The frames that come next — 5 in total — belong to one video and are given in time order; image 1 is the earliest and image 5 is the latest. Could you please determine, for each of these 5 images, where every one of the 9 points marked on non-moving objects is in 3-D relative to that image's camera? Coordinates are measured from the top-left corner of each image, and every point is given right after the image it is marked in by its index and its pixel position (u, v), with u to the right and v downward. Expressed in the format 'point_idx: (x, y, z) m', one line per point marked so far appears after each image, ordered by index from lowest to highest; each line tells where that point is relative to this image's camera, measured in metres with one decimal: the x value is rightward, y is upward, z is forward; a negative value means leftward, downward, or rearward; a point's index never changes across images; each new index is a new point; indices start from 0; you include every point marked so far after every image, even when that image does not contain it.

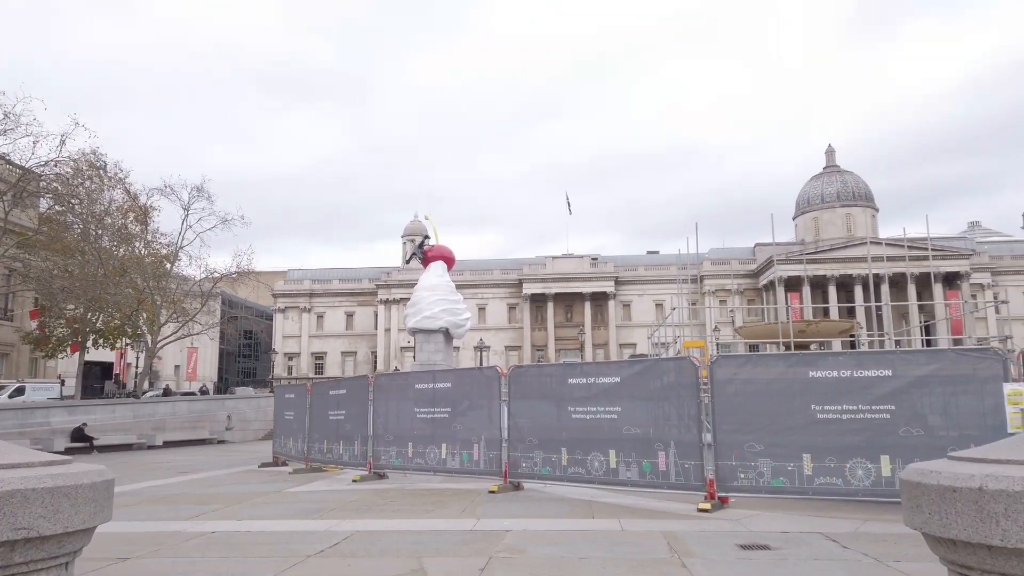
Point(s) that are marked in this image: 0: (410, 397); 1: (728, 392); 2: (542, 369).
0: (-1.9, -2.0, +13.7) m
1: (+2.8, -1.4, +9.8) m
2: (+0.5, -1.3, +11.7) m
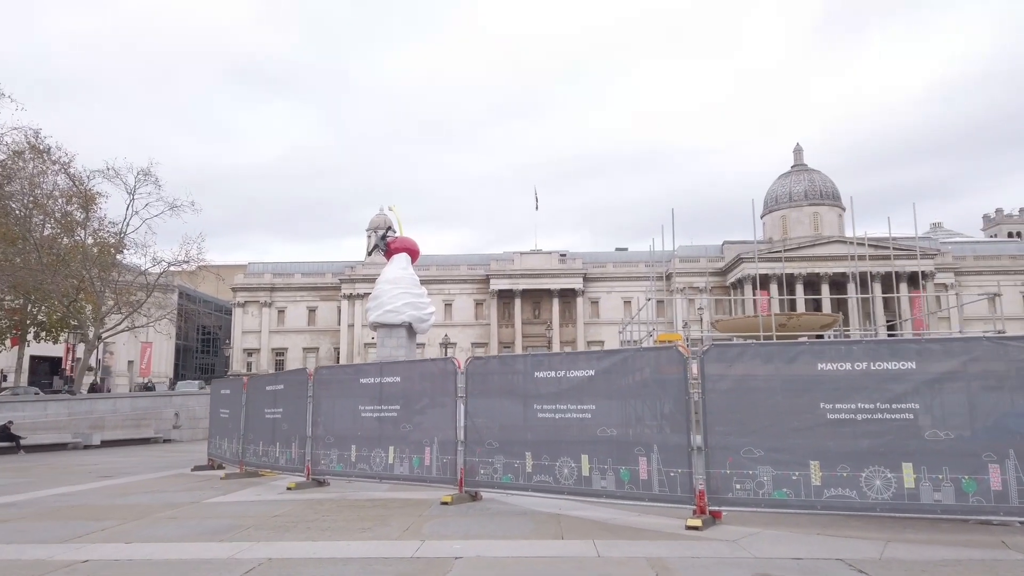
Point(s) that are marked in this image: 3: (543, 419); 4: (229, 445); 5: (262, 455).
0: (-2.6, -1.7, +12.1) m
1: (+2.3, -1.1, +8.3) m
2: (-0.1, -1.0, +10.1) m
3: (+0.4, -1.7, +9.6) m
4: (-6.1, -3.4, +16.1) m
5: (-4.8, -3.2, +14.3) m
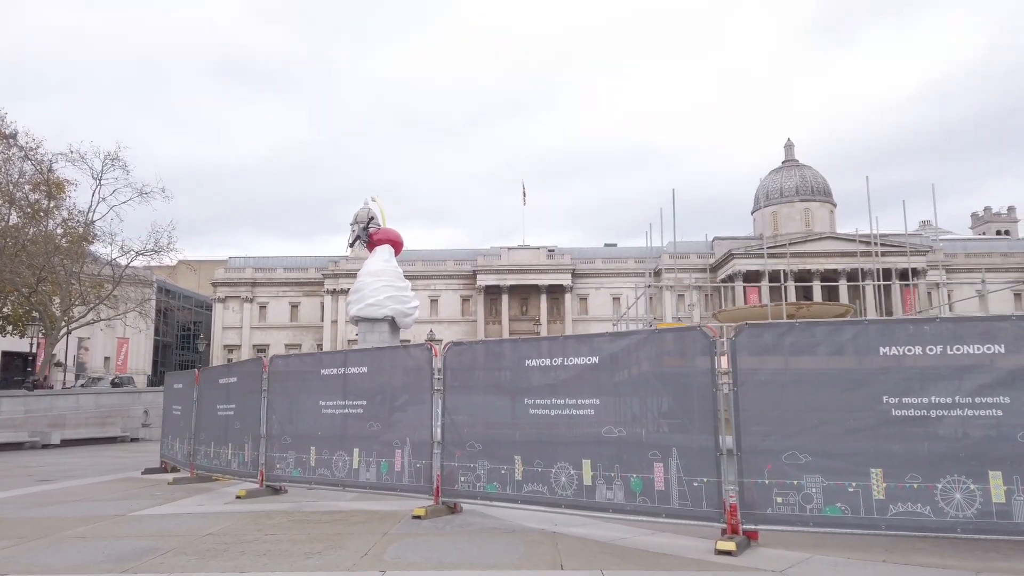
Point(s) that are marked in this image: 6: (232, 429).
0: (-2.7, -1.4, +10.4) m
1: (+2.2, -0.8, +6.7) m
2: (-0.3, -0.7, +8.4) m
3: (+0.2, -1.4, +8.0) m
4: (-6.4, -3.0, +14.4) m
5: (-5.0, -2.9, +12.6) m
6: (-4.5, -2.3, +12.0) m
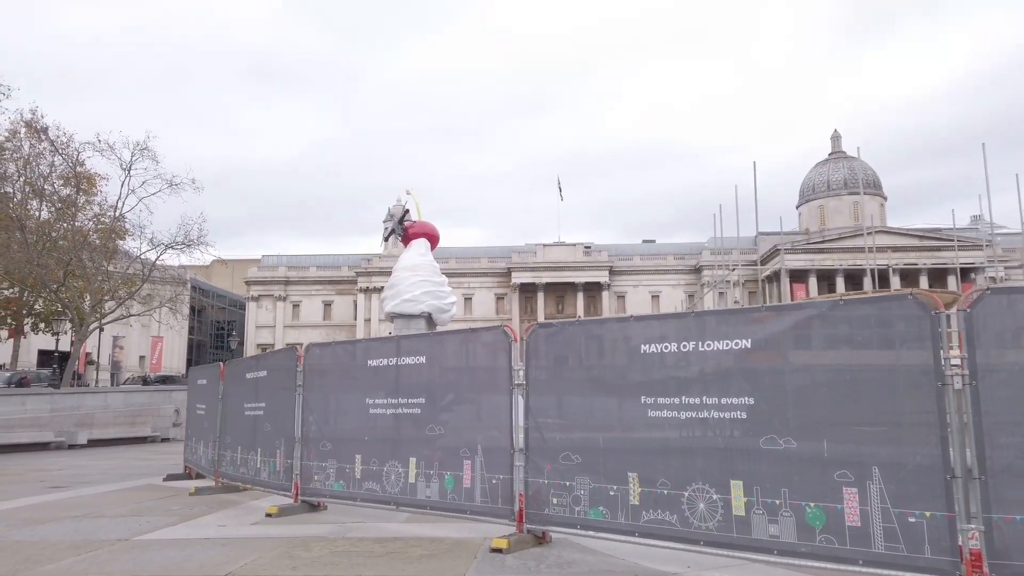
0: (-1.7, -1.1, +8.5) m
1: (+3.0, -0.5, +4.6) m
2: (+0.7, -0.4, +6.5) m
3: (+1.2, -1.1, +6.0) m
4: (-5.2, -2.7, +12.6) m
5: (-3.9, -2.6, +10.8) m
6: (-3.4, -2.0, +10.2) m
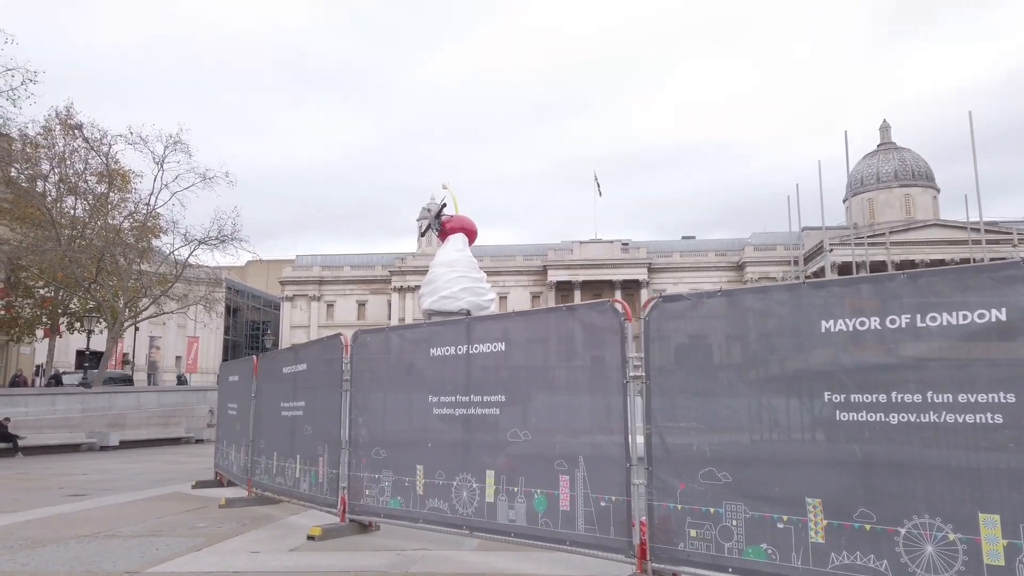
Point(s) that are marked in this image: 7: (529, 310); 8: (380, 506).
0: (-0.9, -0.8, +6.9) m
1: (+3.8, -0.2, +2.9) m
2: (+1.5, -0.1, +4.8) m
3: (+1.9, -0.8, +4.3) m
4: (-4.1, -2.5, +11.2) m
5: (-2.9, -2.3, +9.3) m
6: (-2.5, -1.7, +8.7) m
7: (+0.1, -0.2, +5.9) m
8: (-1.3, -2.1, +7.1) m
